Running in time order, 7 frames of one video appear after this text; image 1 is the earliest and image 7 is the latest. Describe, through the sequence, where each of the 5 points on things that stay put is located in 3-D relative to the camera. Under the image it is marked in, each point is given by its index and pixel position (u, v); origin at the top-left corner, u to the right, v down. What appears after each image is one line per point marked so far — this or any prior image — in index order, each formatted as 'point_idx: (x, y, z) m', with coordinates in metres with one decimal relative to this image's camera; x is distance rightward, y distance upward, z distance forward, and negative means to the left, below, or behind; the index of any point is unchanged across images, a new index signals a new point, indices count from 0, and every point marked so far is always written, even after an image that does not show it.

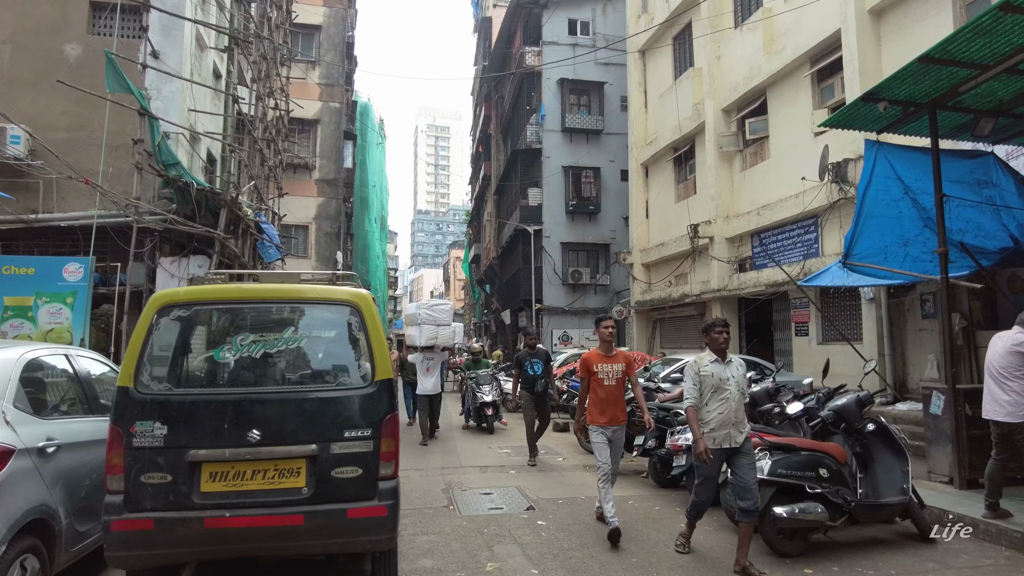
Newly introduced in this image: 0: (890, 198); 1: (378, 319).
0: (+3.8, +0.9, +6.5) m
1: (-0.7, -0.2, +3.5) m
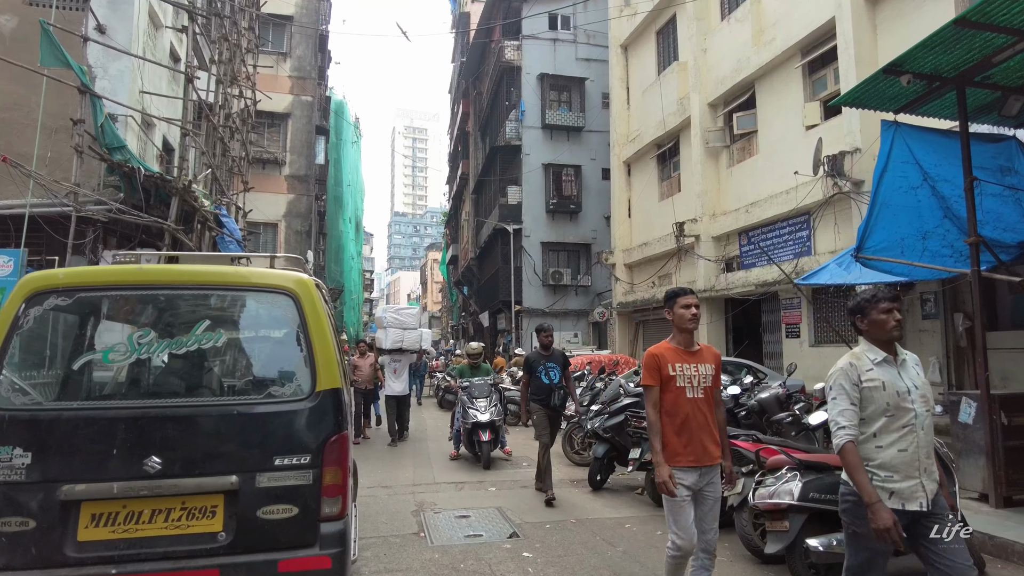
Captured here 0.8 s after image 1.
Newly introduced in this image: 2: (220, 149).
0: (+3.6, +0.9, +6.0) m
1: (-0.8, -0.1, +2.8) m
2: (-5.7, +2.7, +12.7) m
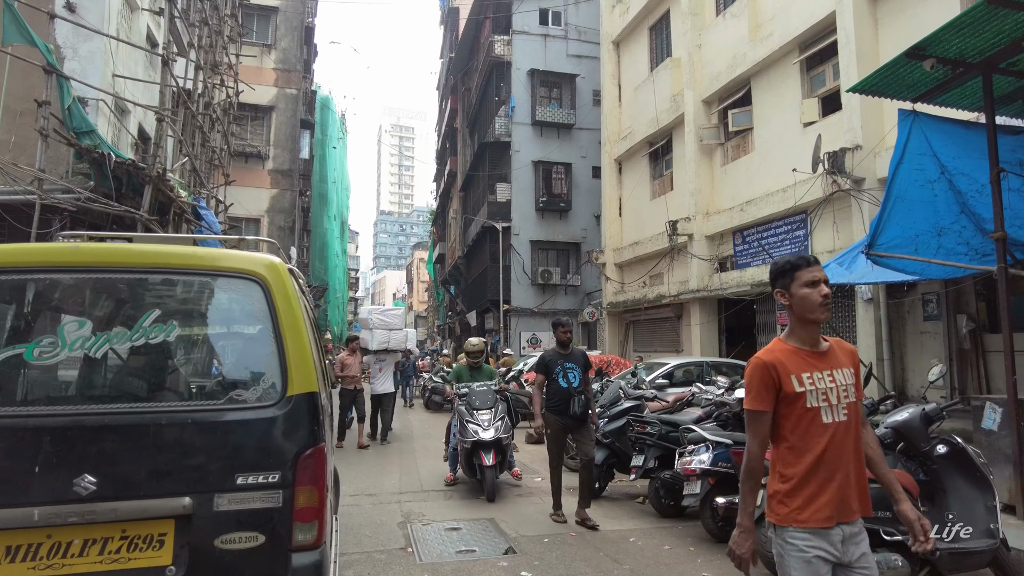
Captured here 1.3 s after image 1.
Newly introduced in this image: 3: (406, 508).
0: (+3.6, +1.0, +5.7) m
1: (-0.8, -0.1, +2.4) m
2: (-5.8, +2.8, +12.3) m
3: (-0.9, -1.8, +5.3) m
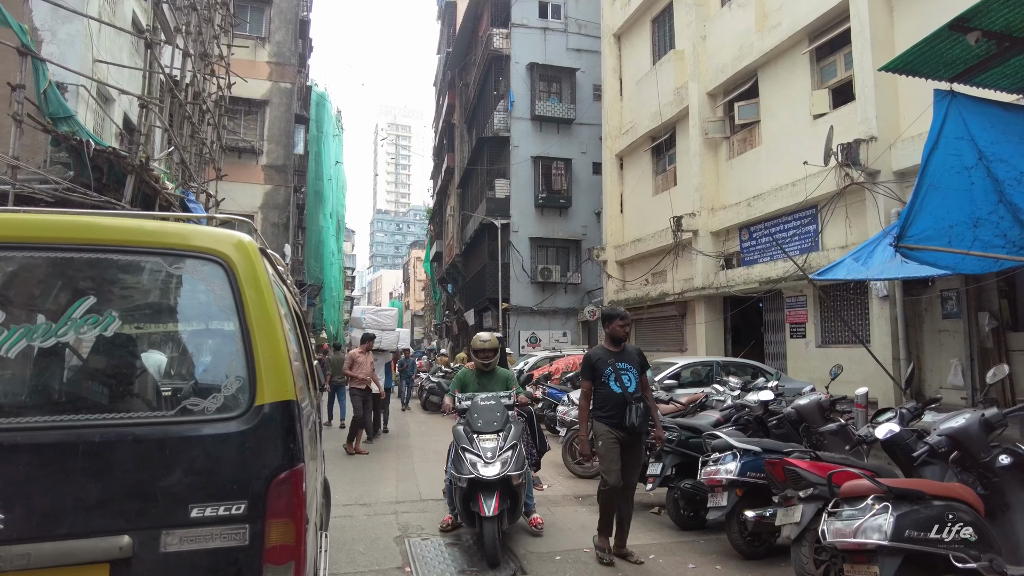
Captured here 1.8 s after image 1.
0: (+3.6, +1.0, +5.3) m
1: (-0.7, 0.0, +2.0) m
2: (-5.8, +2.8, +11.8) m
3: (-0.8, -1.7, +4.9) m
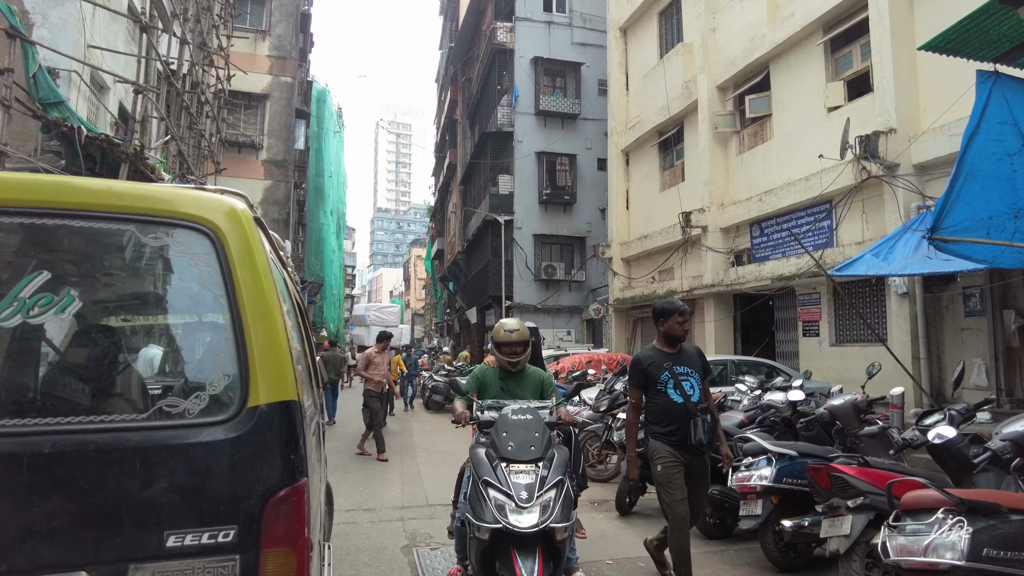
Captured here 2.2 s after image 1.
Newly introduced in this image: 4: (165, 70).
0: (+3.7, +1.0, +5.0) m
1: (-0.6, 0.0, +1.7) m
2: (-5.7, +2.9, +11.5) m
3: (-0.7, -1.7, +4.6) m
4: (-4.9, +3.1, +9.3) m
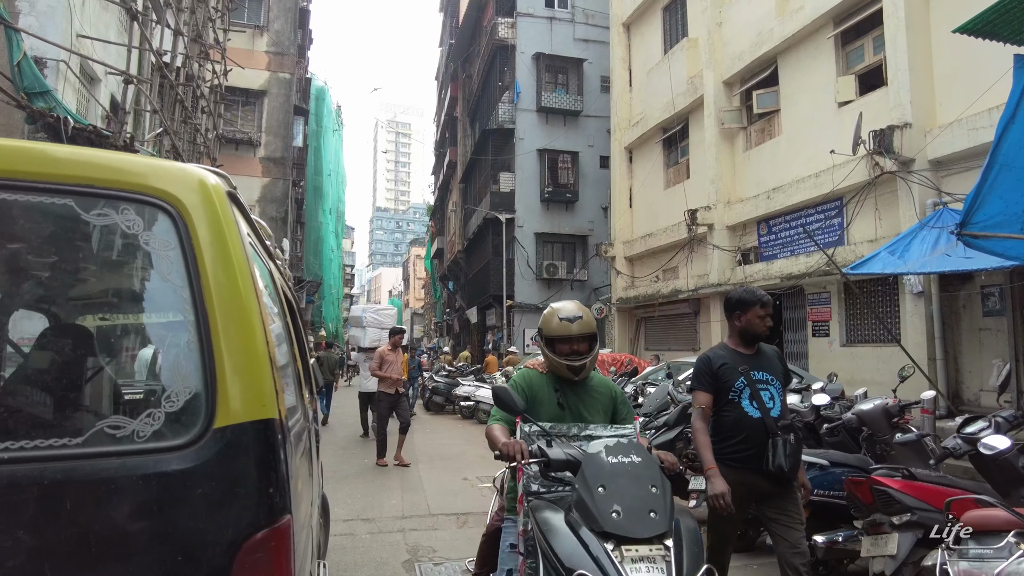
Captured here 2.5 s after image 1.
0: (+3.8, +1.1, +4.7) m
1: (-0.6, +0.1, +1.4) m
2: (-5.7, +3.0, +11.2) m
3: (-0.7, -1.7, +4.3) m
4: (-4.9, +3.1, +9.0) m
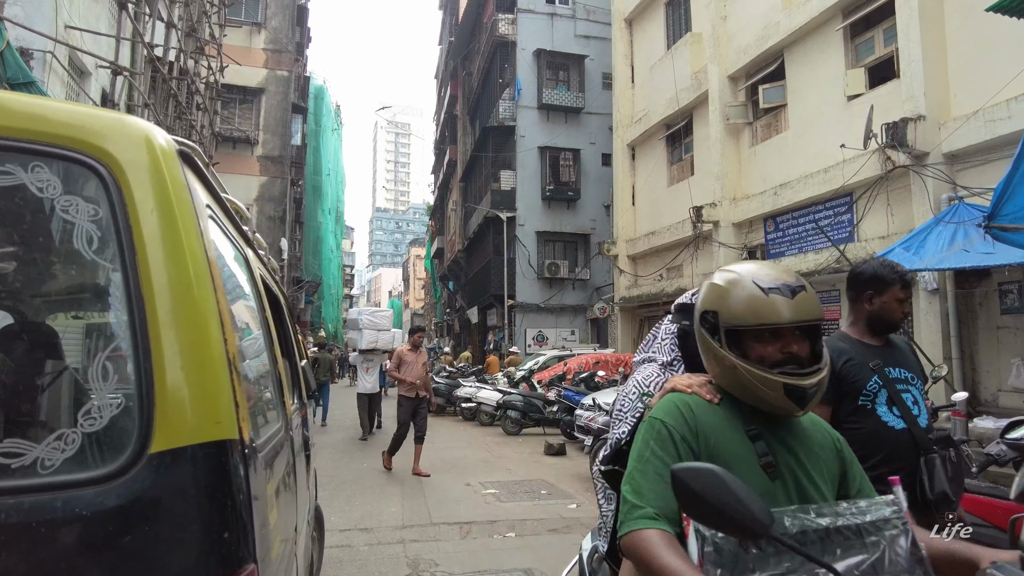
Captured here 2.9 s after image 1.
0: (+3.8, +1.1, +4.5) m
1: (-0.5, +0.1, +1.2) m
2: (-5.6, +3.0, +11.0) m
3: (-0.6, -1.6, +4.1) m
4: (-4.9, +3.1, +8.8) m
